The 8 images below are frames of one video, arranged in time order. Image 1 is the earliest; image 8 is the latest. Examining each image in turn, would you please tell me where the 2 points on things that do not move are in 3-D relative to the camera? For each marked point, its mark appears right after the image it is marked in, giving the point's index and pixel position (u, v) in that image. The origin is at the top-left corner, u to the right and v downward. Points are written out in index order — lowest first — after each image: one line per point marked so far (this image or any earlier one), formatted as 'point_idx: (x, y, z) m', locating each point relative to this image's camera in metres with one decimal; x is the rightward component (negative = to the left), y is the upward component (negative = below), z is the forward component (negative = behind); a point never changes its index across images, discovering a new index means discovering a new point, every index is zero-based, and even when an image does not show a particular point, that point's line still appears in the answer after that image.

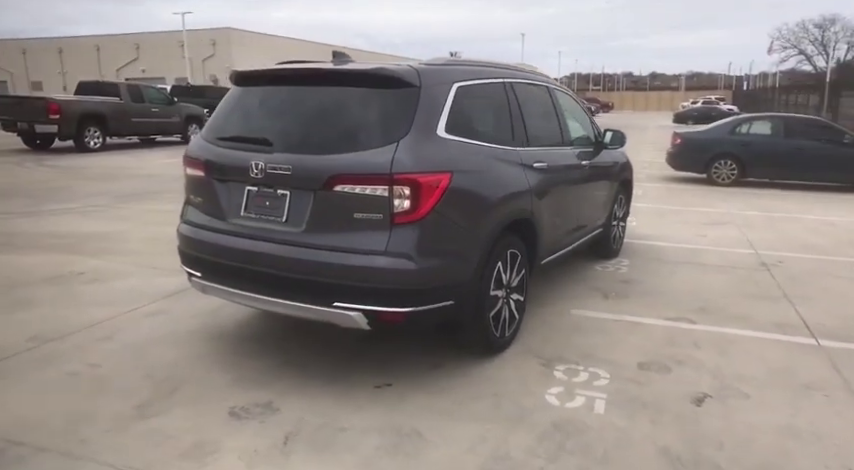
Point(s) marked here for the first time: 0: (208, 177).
0: (-1.2, +0.3, +3.3) m
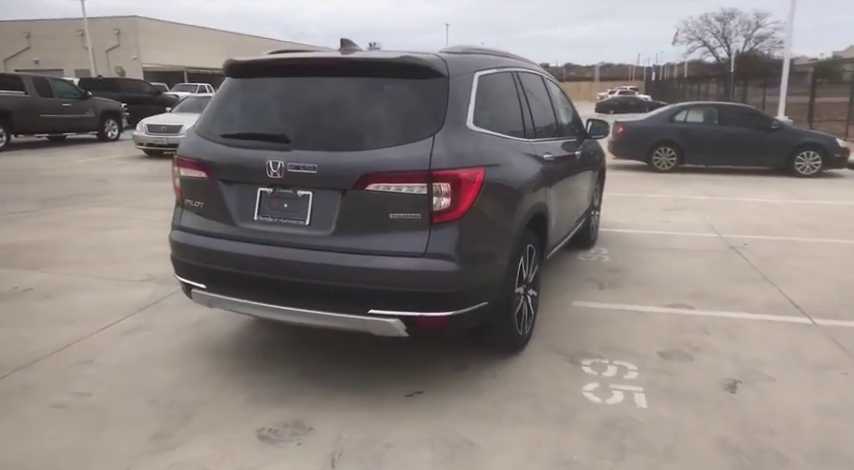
0: (-1.1, +0.3, +3.0) m
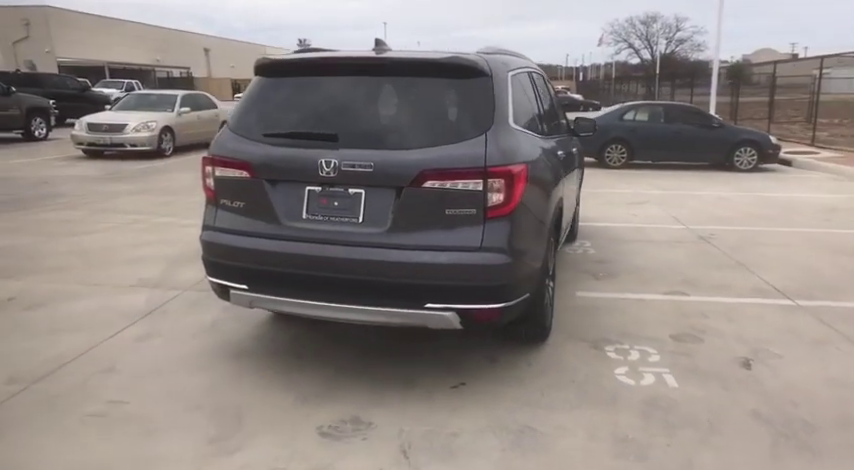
0: (-0.9, +0.3, +3.0) m
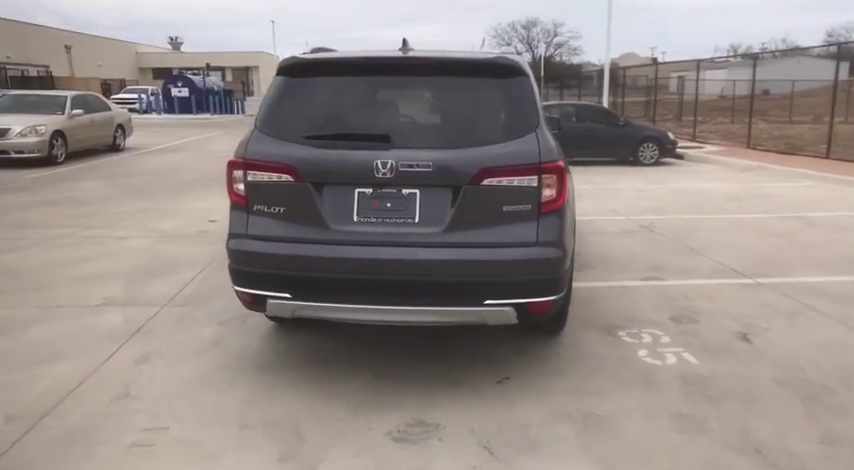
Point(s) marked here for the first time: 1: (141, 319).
0: (-0.6, +0.3, +2.9) m
1: (-2.0, -0.6, +4.1) m
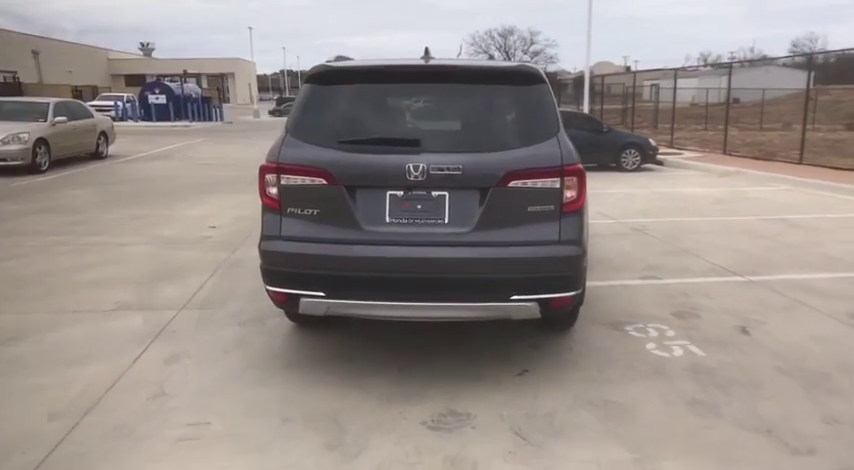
0: (-0.5, +0.3, +3.0) m
1: (-1.9, -0.6, +4.2) m
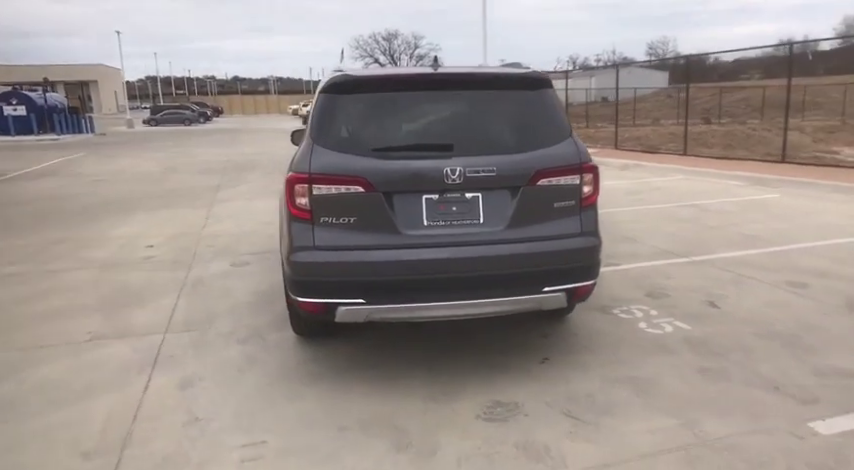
0: (-0.3, +0.2, +3.0) m
1: (-1.9, -0.8, +3.9) m
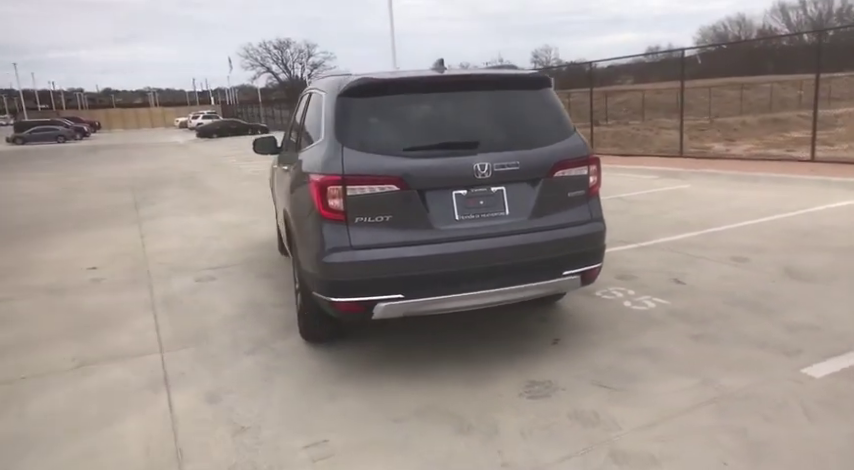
0: (-0.1, +0.2, +3.1) m
1: (-1.8, -0.9, +3.7) m
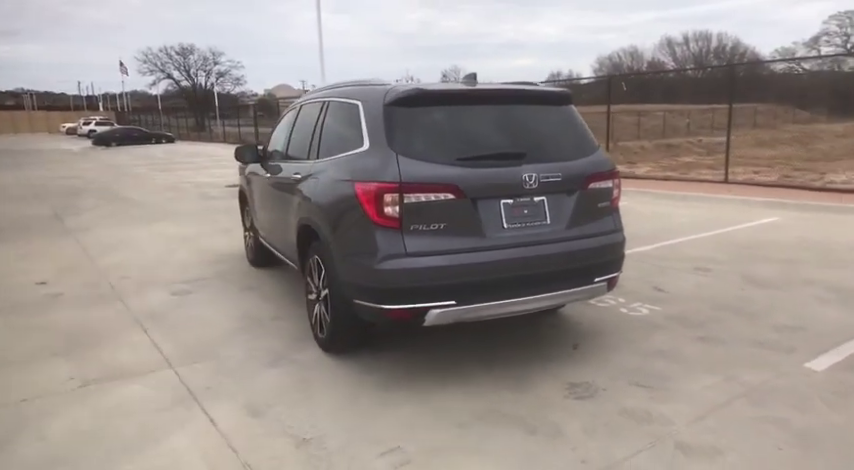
0: (+0.2, +0.2, +3.2) m
1: (-1.6, -0.9, +3.5) m
